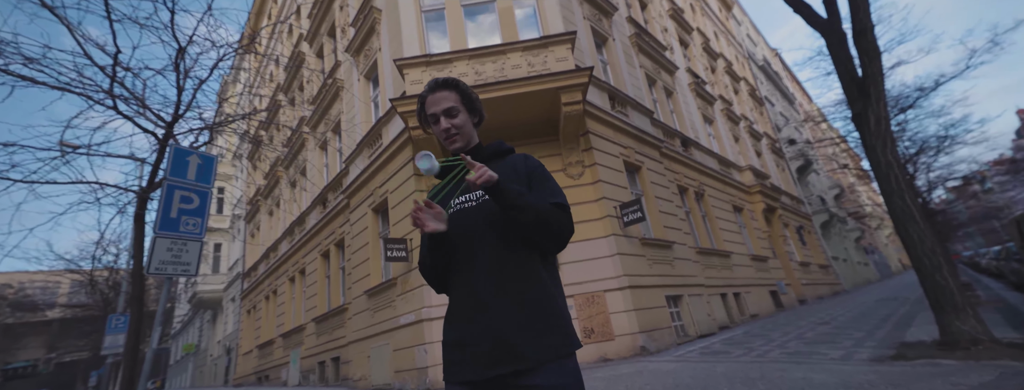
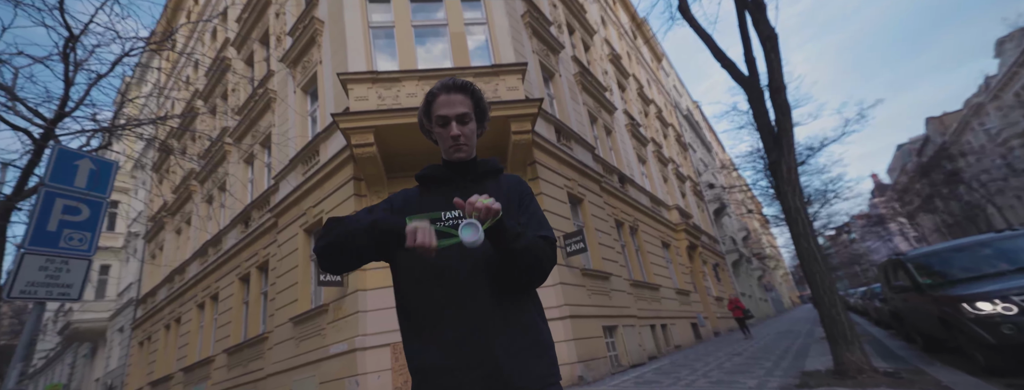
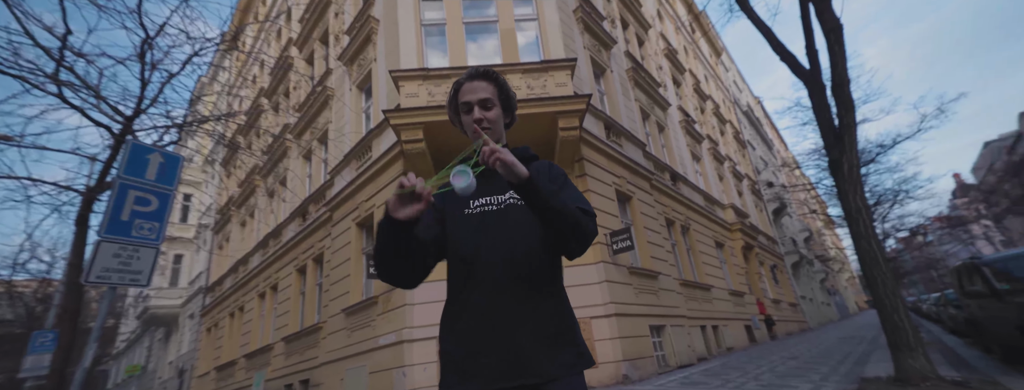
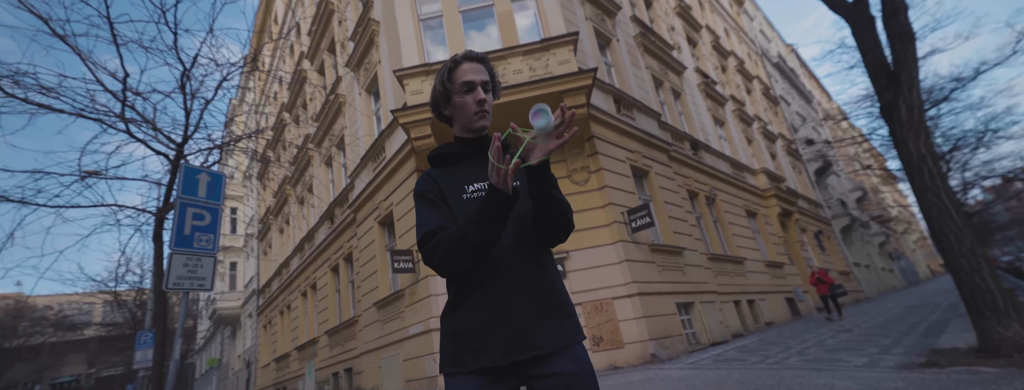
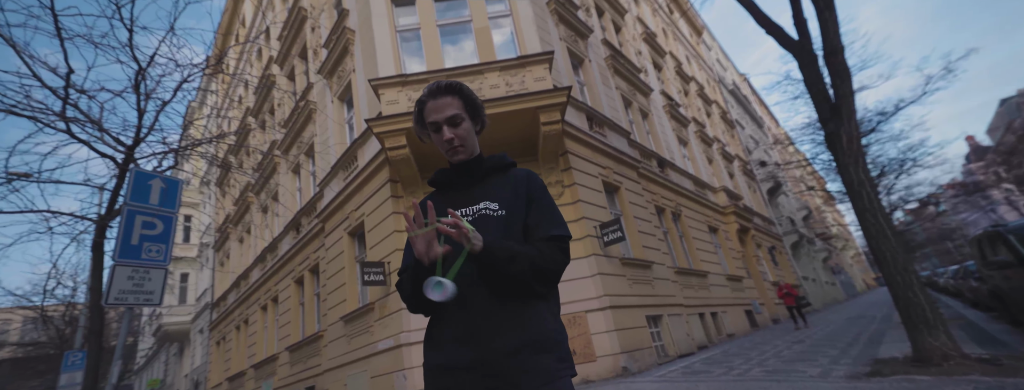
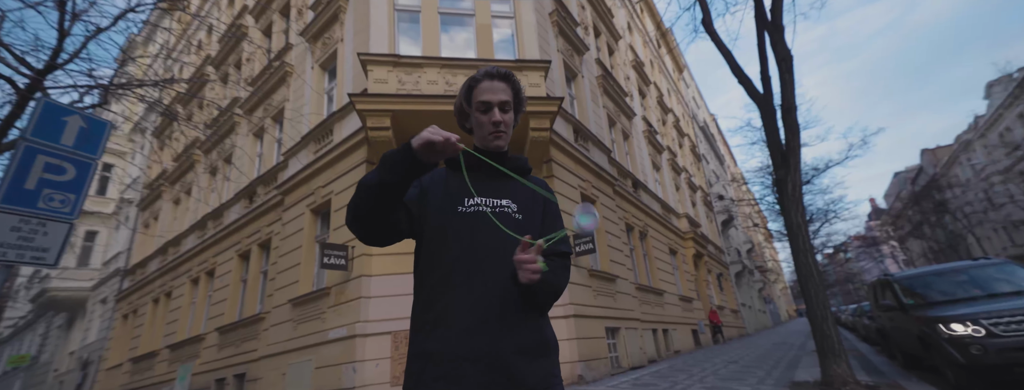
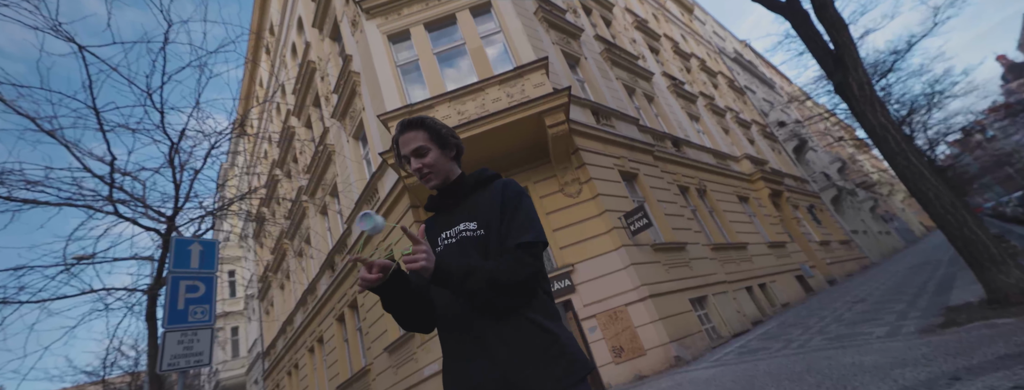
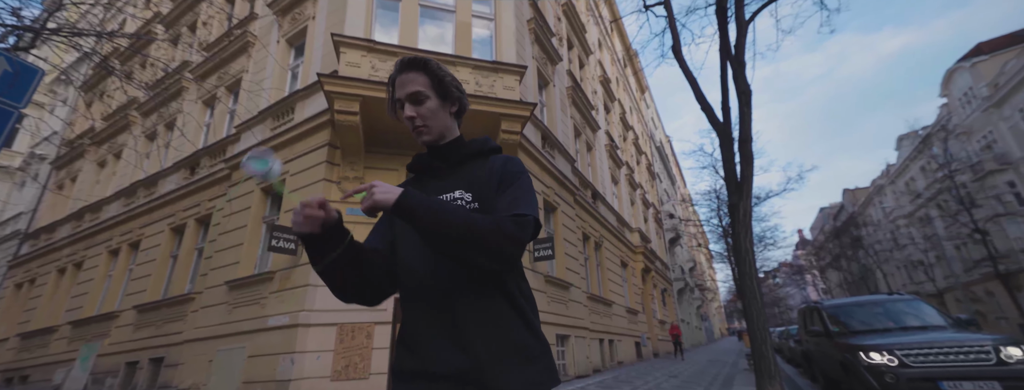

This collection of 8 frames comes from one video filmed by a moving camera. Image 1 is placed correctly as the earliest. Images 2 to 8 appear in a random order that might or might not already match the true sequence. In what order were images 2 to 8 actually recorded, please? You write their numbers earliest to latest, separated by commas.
7, 3, 6, 8, 2, 5, 4
